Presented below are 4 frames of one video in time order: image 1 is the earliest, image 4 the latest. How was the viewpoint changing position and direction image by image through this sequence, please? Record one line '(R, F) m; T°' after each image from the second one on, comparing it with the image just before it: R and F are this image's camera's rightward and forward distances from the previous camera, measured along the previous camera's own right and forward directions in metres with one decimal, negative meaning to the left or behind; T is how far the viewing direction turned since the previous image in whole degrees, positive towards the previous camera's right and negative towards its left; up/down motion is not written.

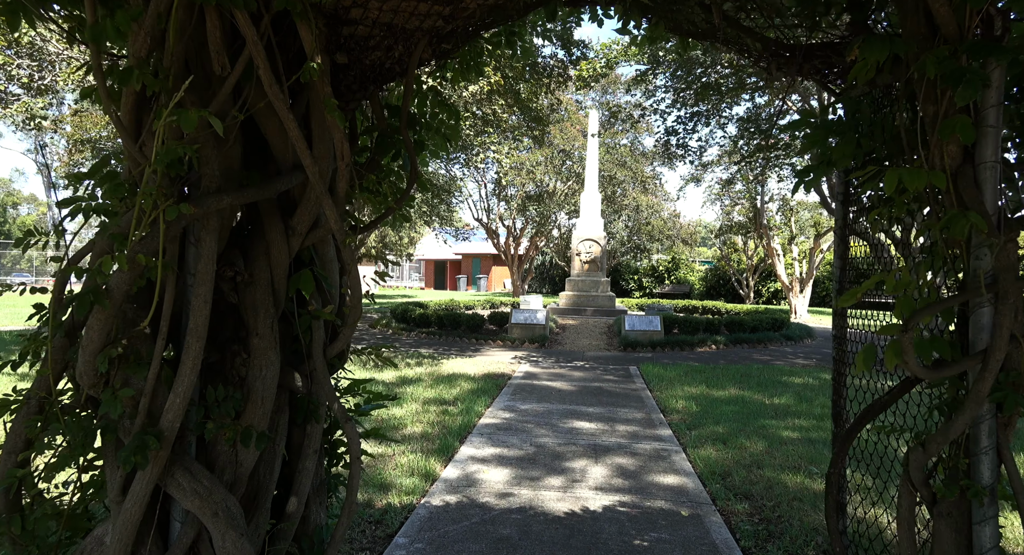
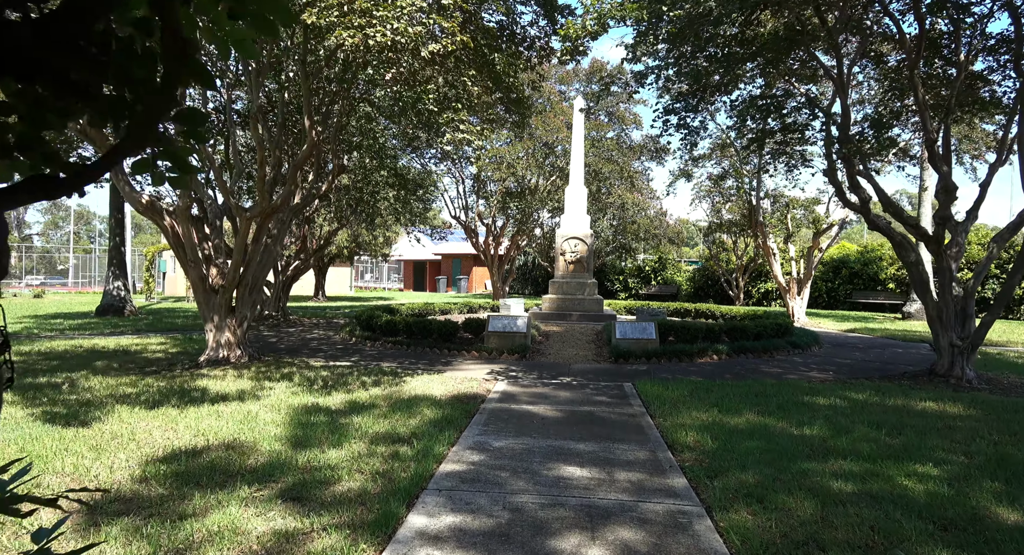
(+0.1, +1.3) m; +2°
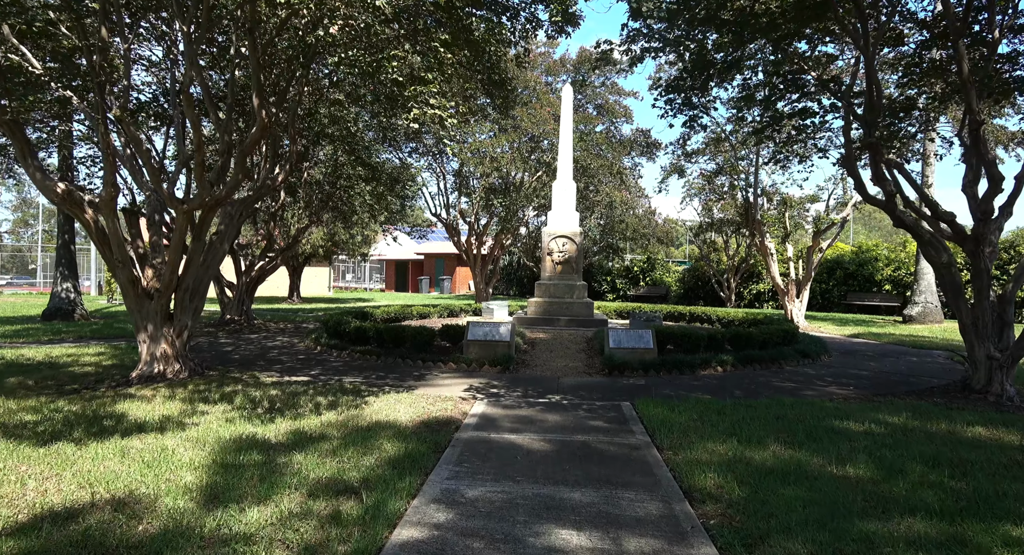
(+0.1, +1.1) m; +1°
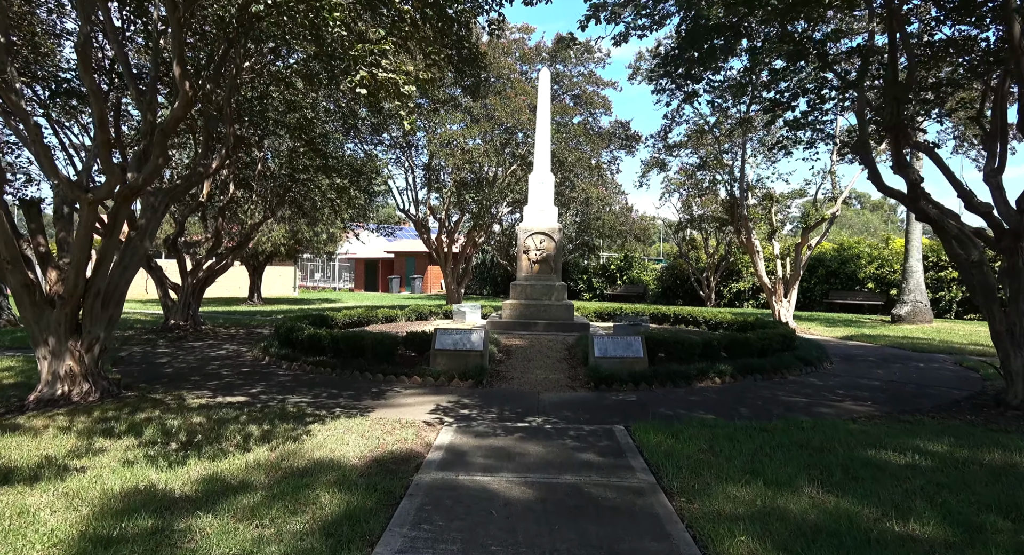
(0.0, +1.1) m; +2°
